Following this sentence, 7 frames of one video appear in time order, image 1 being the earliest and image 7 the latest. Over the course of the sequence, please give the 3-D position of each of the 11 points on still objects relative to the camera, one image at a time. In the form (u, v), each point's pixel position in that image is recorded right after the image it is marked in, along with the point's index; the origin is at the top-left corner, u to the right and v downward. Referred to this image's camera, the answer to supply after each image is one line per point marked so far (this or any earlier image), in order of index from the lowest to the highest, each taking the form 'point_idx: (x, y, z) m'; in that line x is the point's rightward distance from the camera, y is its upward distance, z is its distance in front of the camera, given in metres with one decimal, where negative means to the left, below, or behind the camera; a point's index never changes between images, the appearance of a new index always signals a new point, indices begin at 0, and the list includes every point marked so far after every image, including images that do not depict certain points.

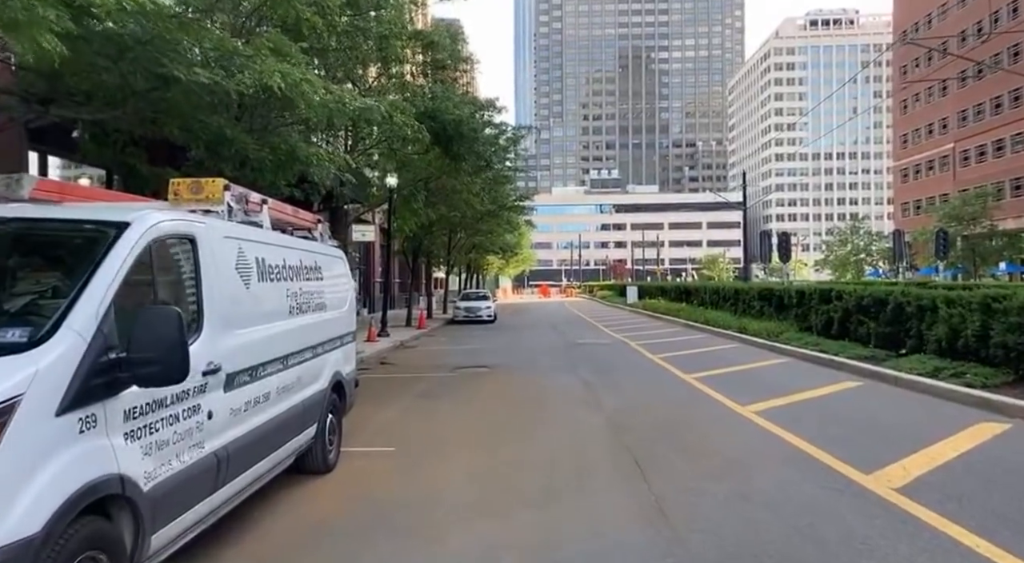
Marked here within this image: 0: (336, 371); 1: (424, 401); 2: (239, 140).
0: (-1.7, -0.9, +7.5) m
1: (-1.4, -1.9, +12.0) m
2: (-3.6, +1.9, +10.0) m
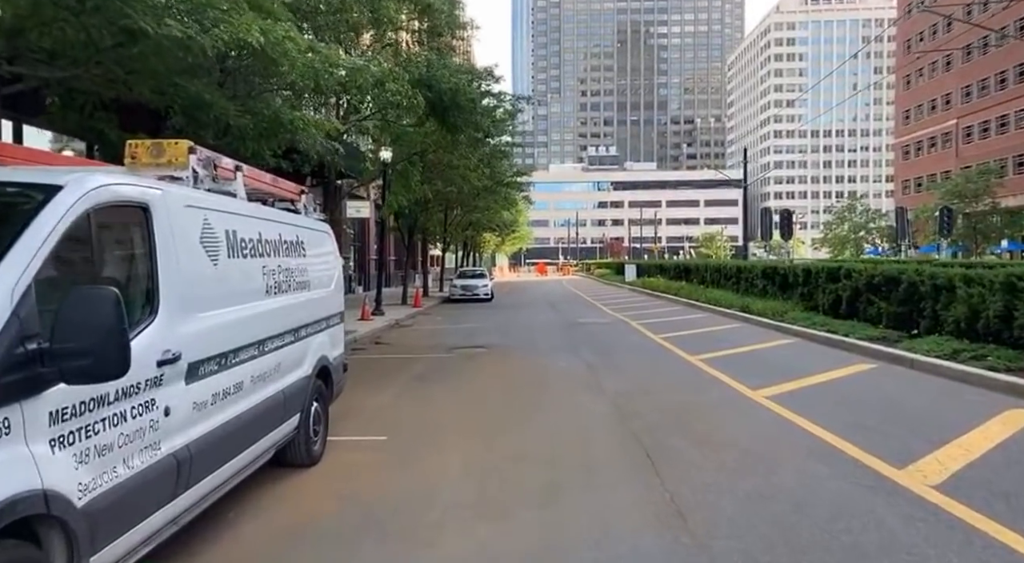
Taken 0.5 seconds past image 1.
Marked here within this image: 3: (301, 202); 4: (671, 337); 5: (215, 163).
0: (-1.7, -0.7, +6.9) m
1: (-1.4, -1.5, +11.5) m
2: (-3.6, +2.2, +9.3) m
3: (-2.0, +0.8, +7.3) m
4: (+3.8, -1.3, +18.0) m
5: (-2.1, +0.8, +5.3) m
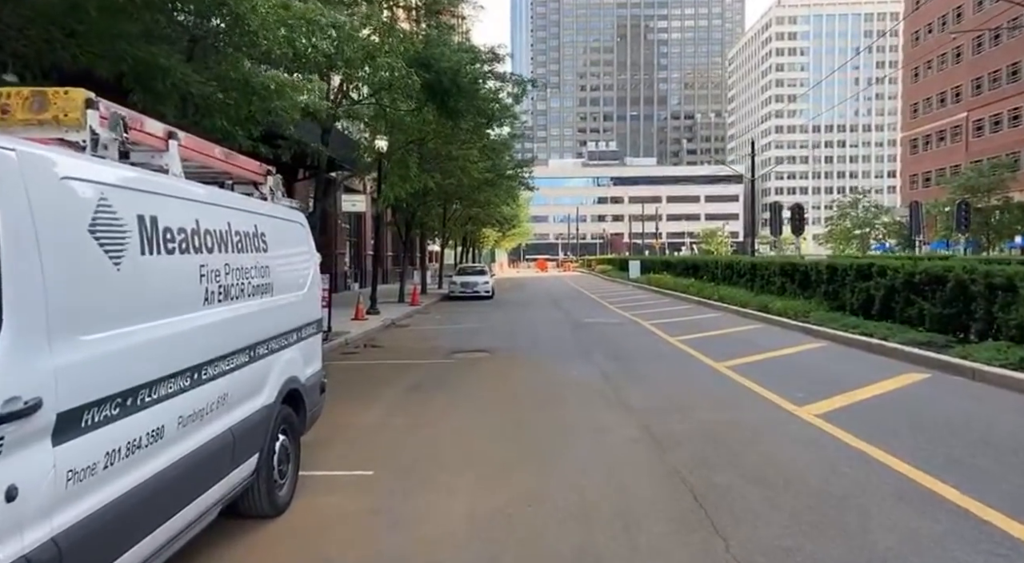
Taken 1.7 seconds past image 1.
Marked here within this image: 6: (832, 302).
0: (-1.6, -0.7, +5.5) m
1: (-1.3, -1.5, +10.1) m
2: (-3.5, +2.2, +7.9) m
3: (-1.9, +0.8, +6.0) m
4: (+3.9, -1.3, +16.7) m
5: (-2.0, +0.8, +4.0) m
6: (+8.0, -0.5, +19.0) m
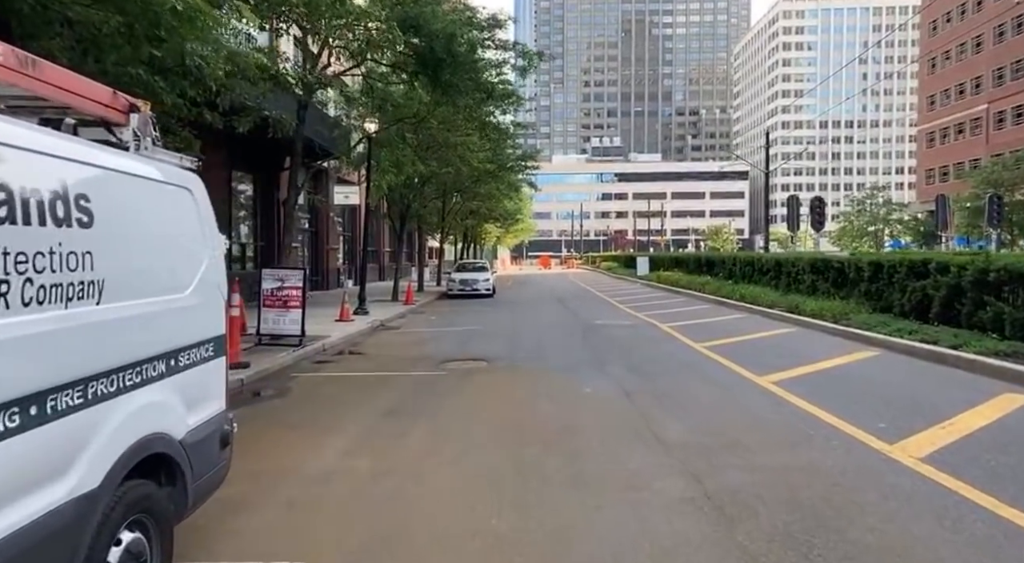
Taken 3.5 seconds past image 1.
0: (-1.6, -0.7, +3.4) m
1: (-1.3, -1.5, +8.0) m
2: (-3.5, +2.2, +5.7) m
3: (-1.9, +0.8, +3.8) m
4: (+3.9, -1.3, +14.5) m
5: (-2.0, +0.8, +1.8) m
6: (+8.1, -0.5, +16.8) m
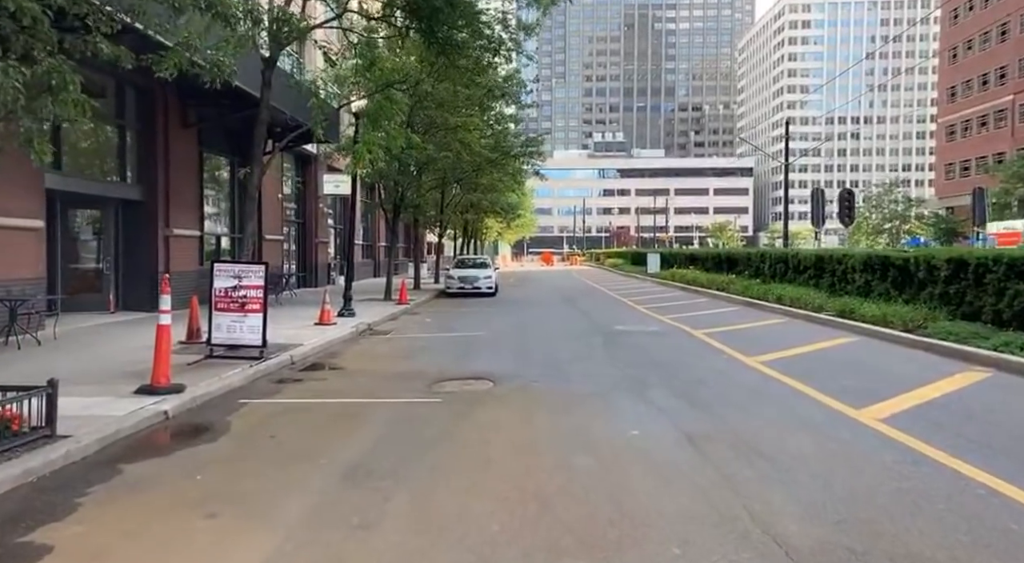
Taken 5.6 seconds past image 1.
0: (-1.4, -0.7, +0.6) m
1: (-1.1, -1.5, +5.2) m
2: (-3.3, +2.2, +3.0) m
3: (-1.7, +0.8, +1.1) m
4: (+4.1, -1.3, +11.8) m
5: (-1.8, +0.8, -0.9) m
6: (+8.2, -0.5, +14.1) m
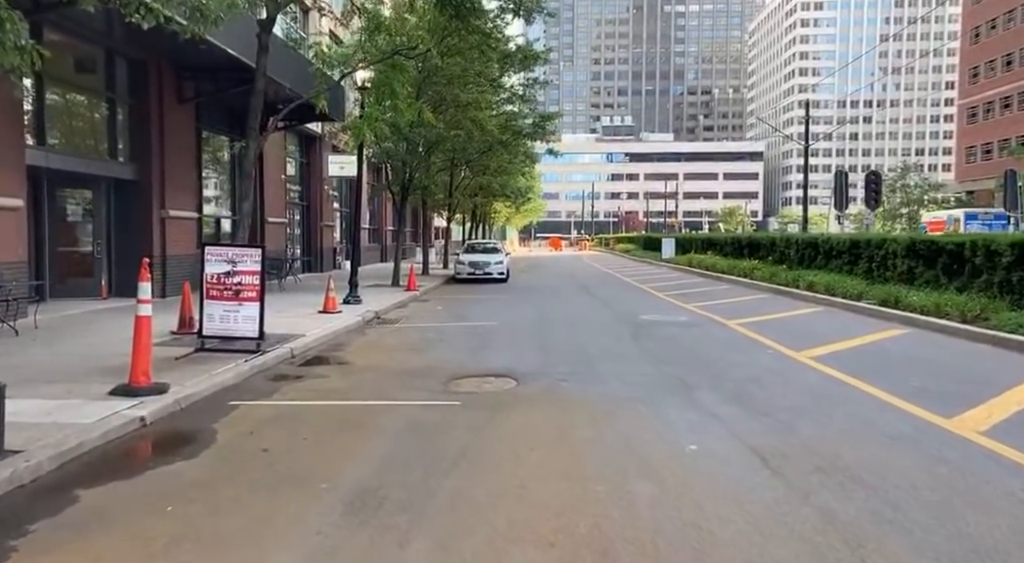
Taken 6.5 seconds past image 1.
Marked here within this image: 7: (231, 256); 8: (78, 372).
0: (-1.2, -0.7, -0.5) m
1: (-0.9, -1.4, +4.1) m
2: (-3.0, +2.2, +1.8) m
3: (-1.5, +0.7, -0.1) m
4: (+4.4, -1.1, +10.6) m
5: (-1.6, +0.7, -2.1) m
6: (+8.6, -0.3, +12.9) m
7: (-3.9, +0.4, +10.5) m
8: (-5.0, -1.0, +8.8) m
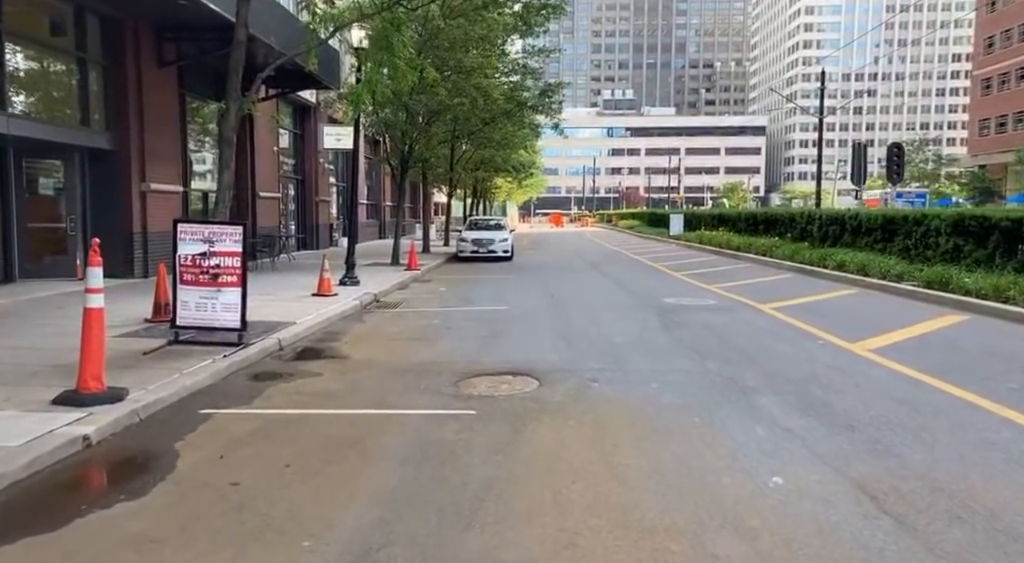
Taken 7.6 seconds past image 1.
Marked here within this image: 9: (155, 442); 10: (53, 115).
0: (-1.0, -0.9, -1.8) m
1: (-0.6, -1.4, +2.8) m
2: (-2.8, +2.1, +0.4) m
3: (-1.2, +0.6, -1.5) m
4: (+4.6, -0.9, +9.3) m
5: (-1.3, +0.6, -3.5) m
6: (+8.8, 0.0, +11.6) m
7: (-3.6, +0.6, +9.1) m
8: (-4.8, -0.9, +7.5) m
9: (-2.7, -1.2, +5.8) m
10: (-9.1, +3.3, +14.7) m
